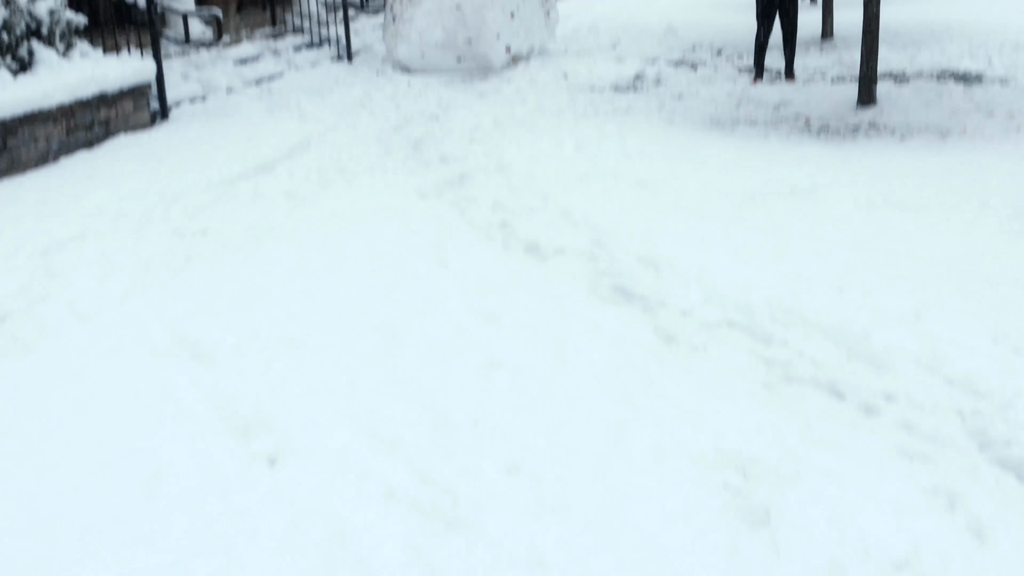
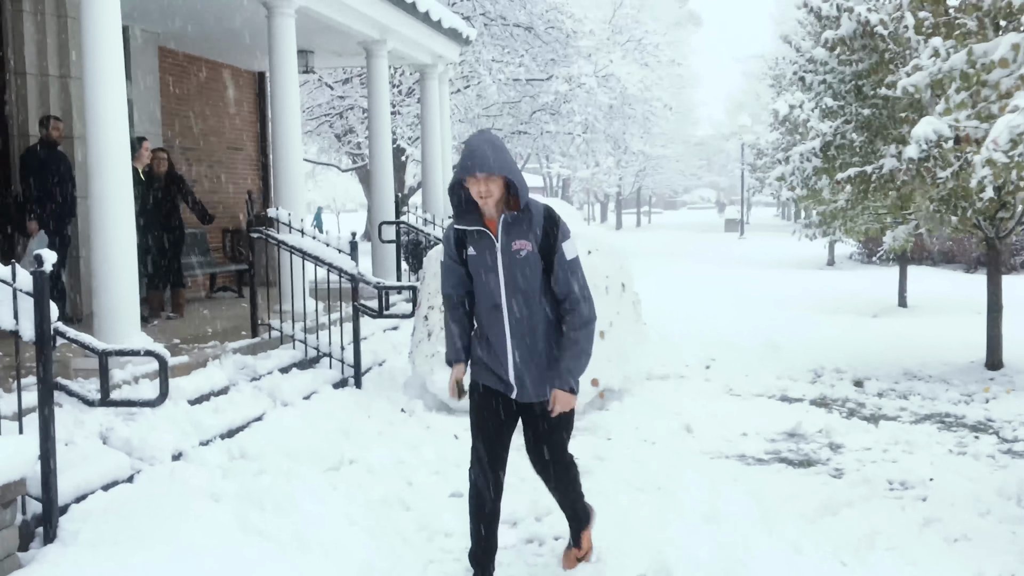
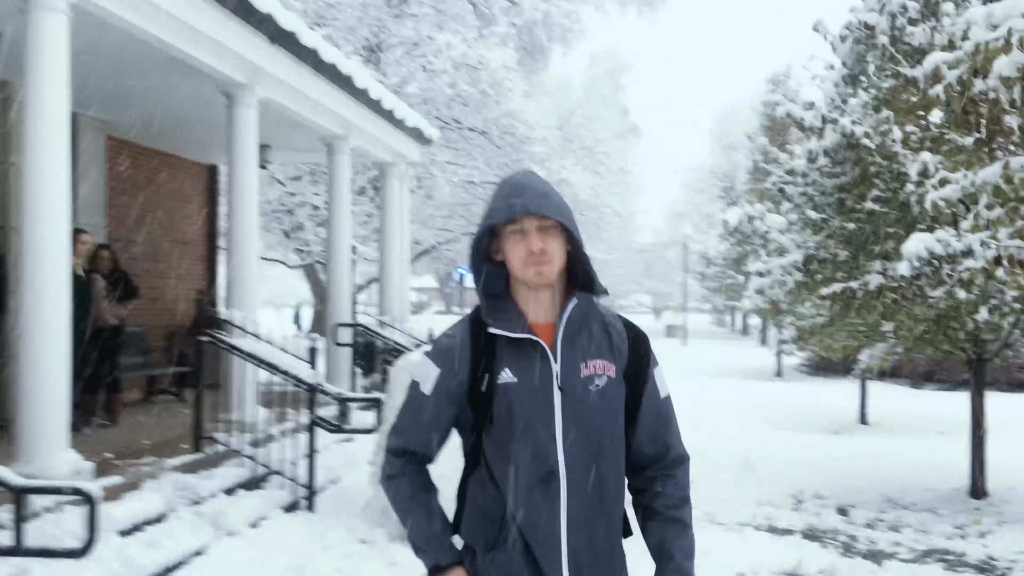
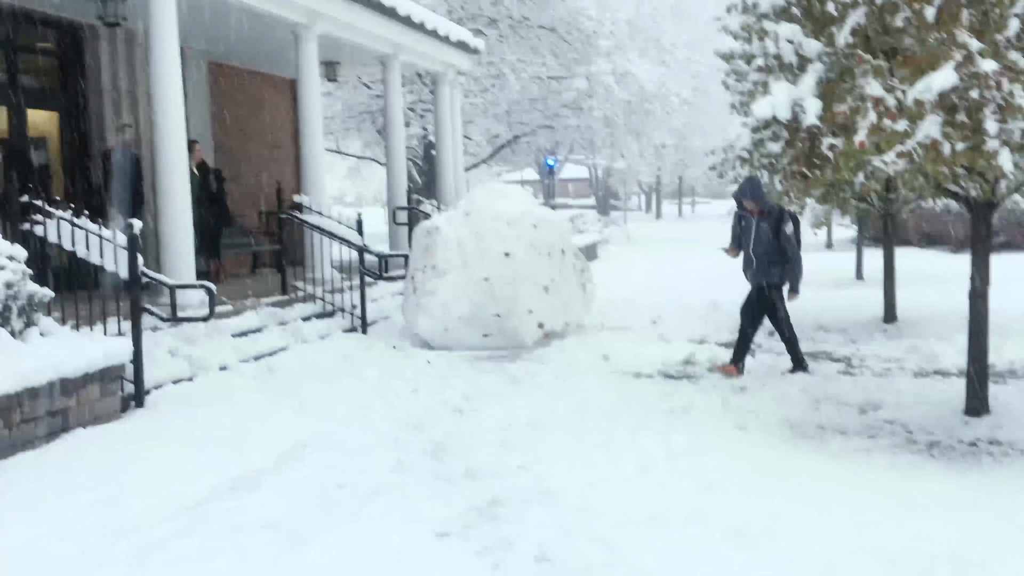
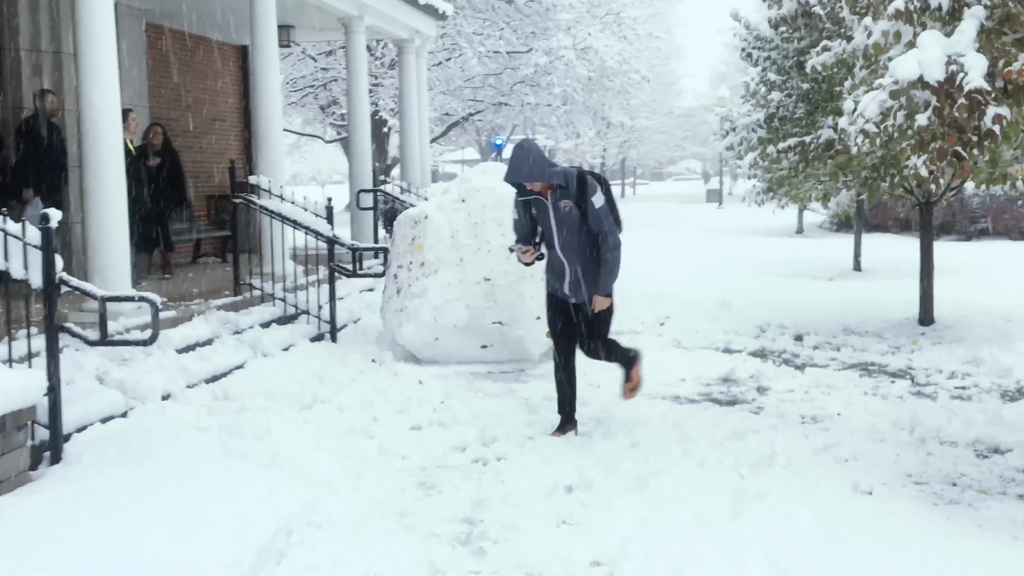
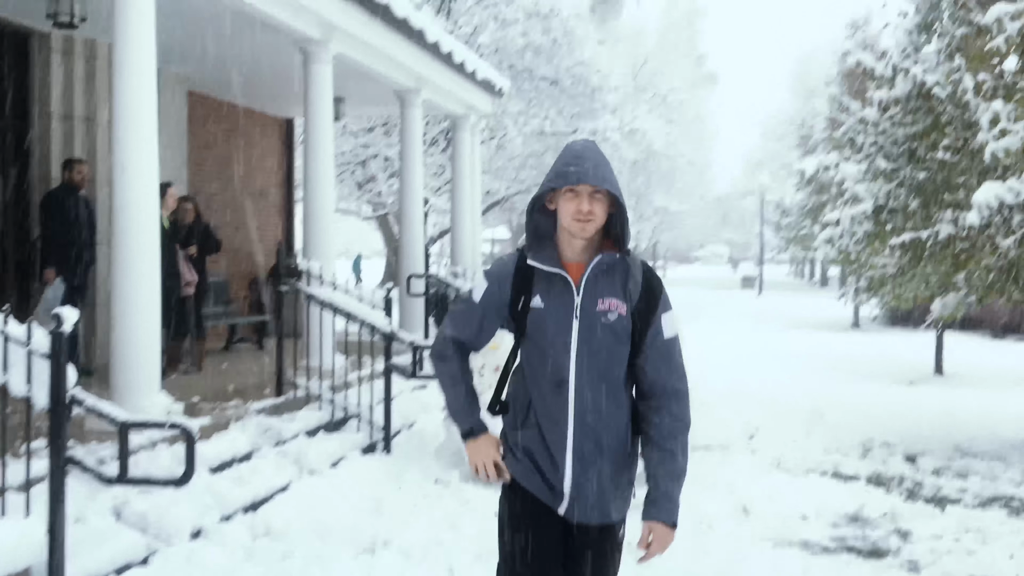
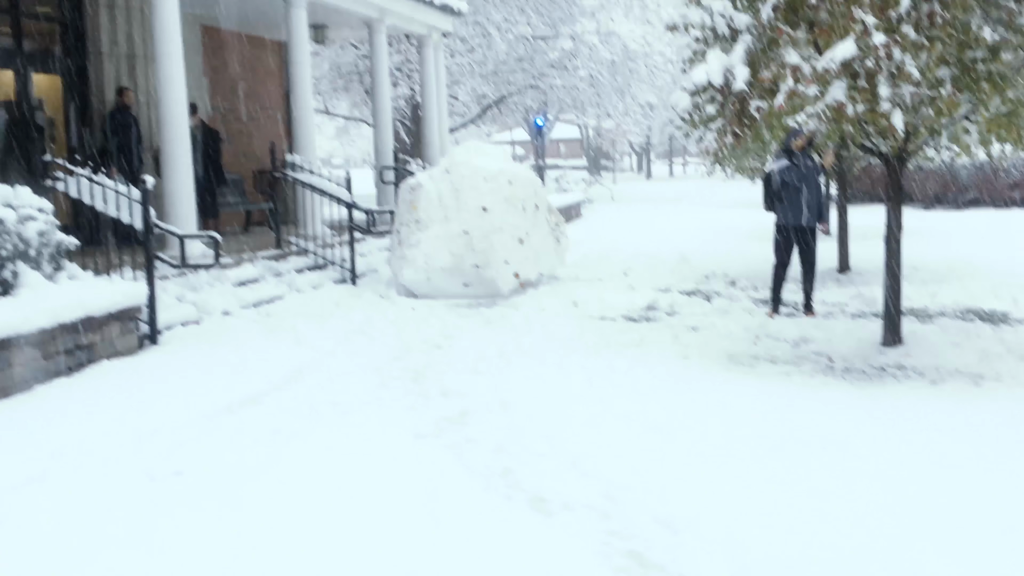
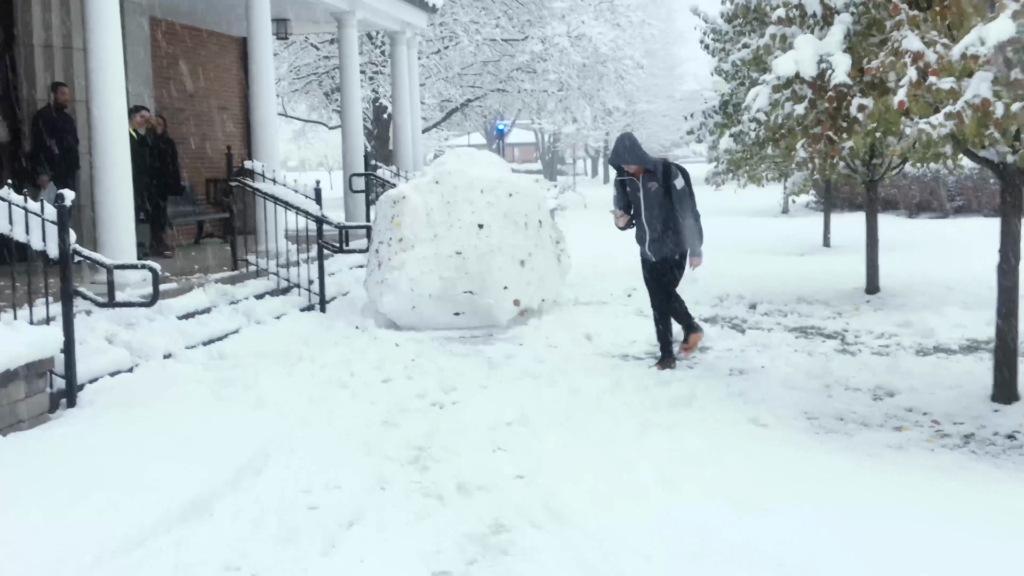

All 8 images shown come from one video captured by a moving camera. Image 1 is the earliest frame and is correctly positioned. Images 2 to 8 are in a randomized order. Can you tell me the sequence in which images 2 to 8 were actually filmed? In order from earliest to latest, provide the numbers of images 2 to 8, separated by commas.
7, 4, 8, 5, 2, 6, 3
